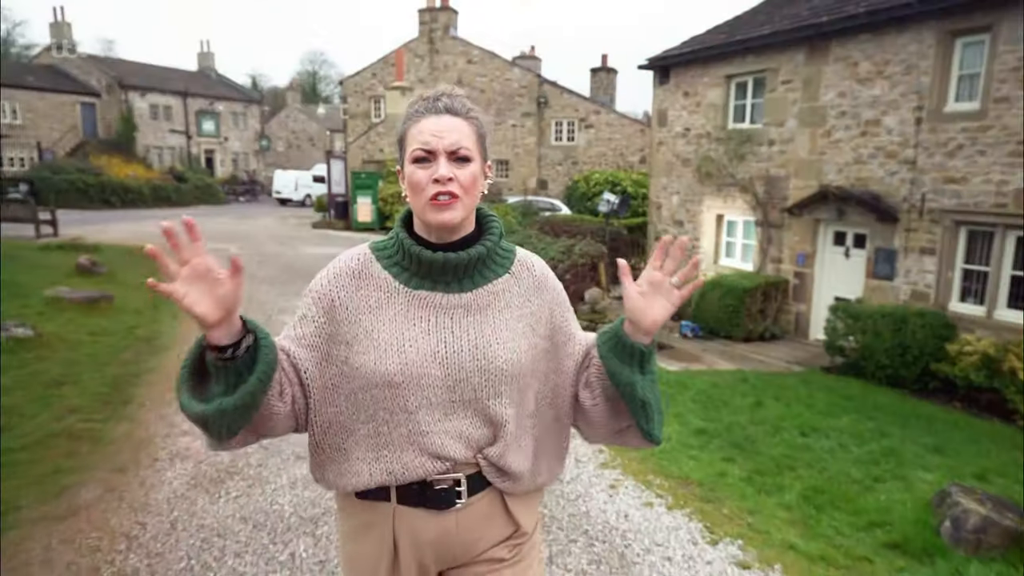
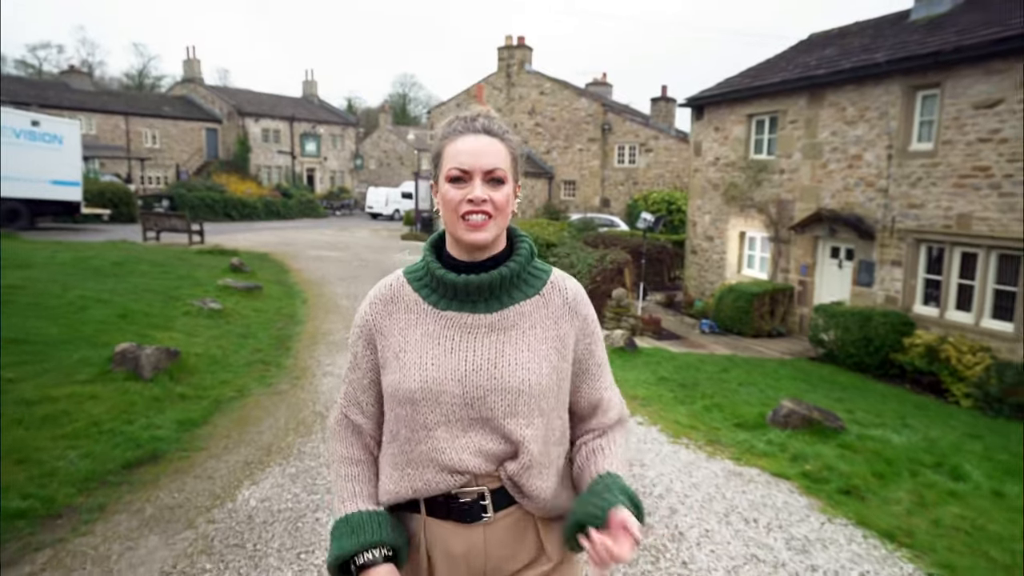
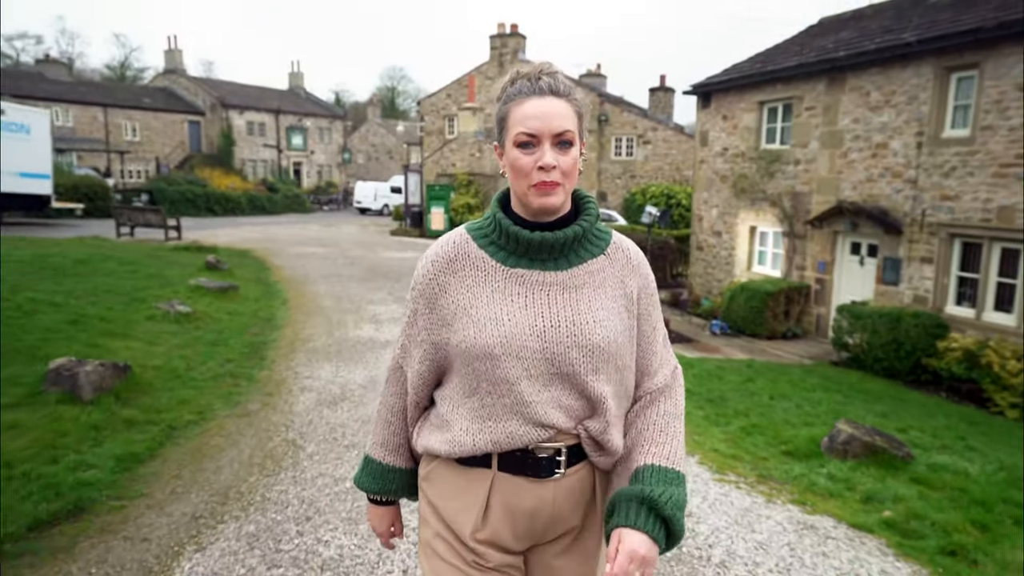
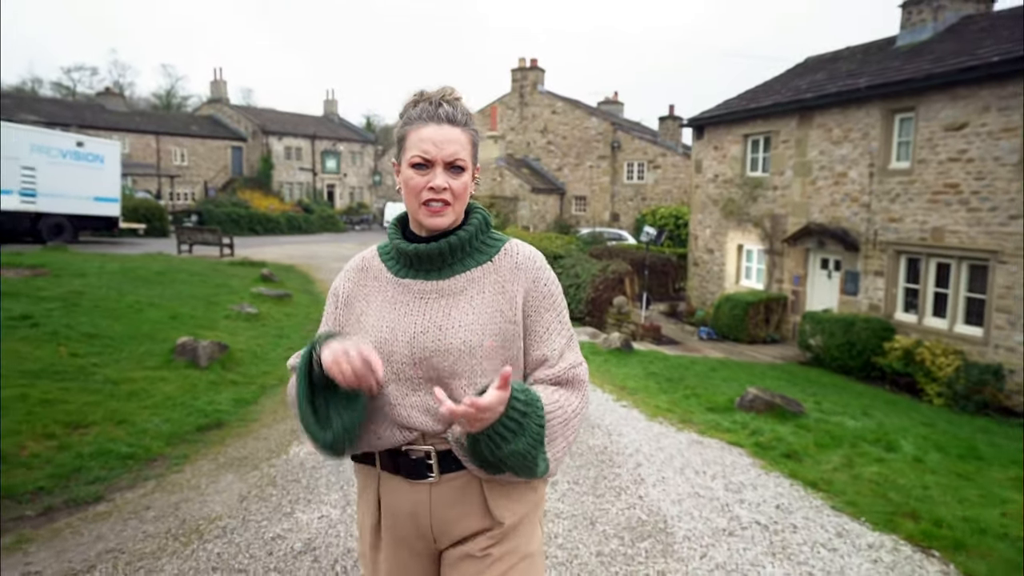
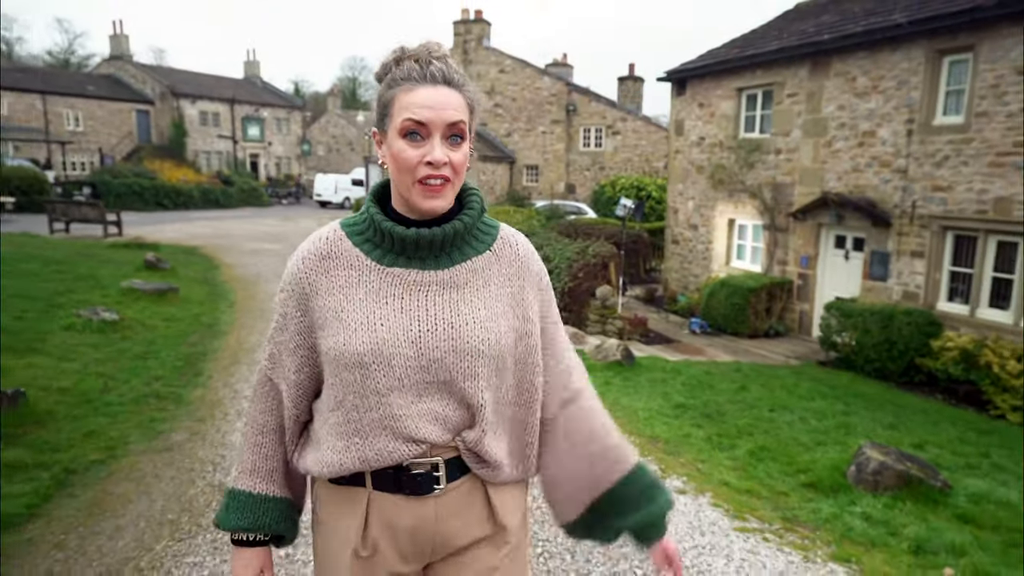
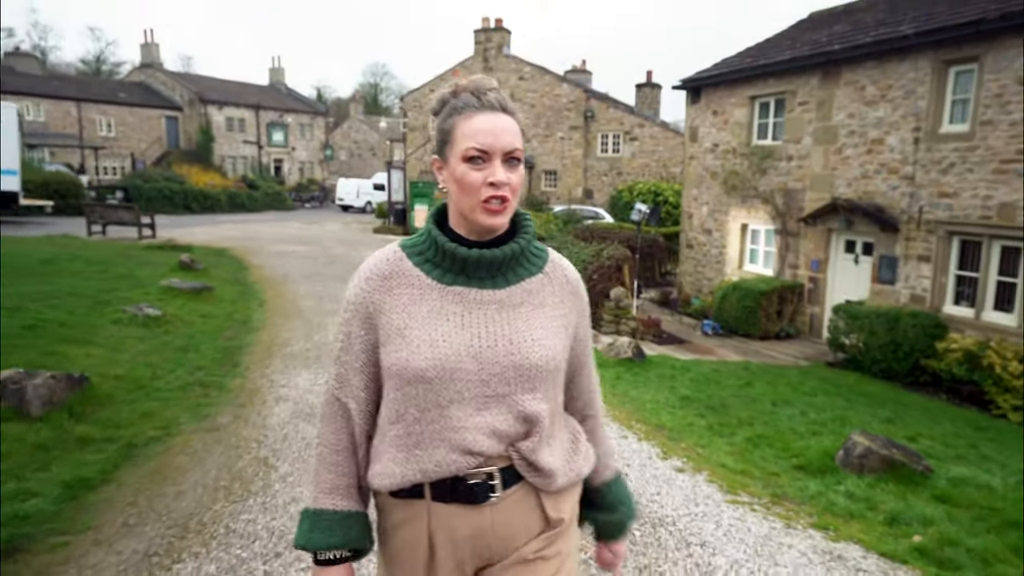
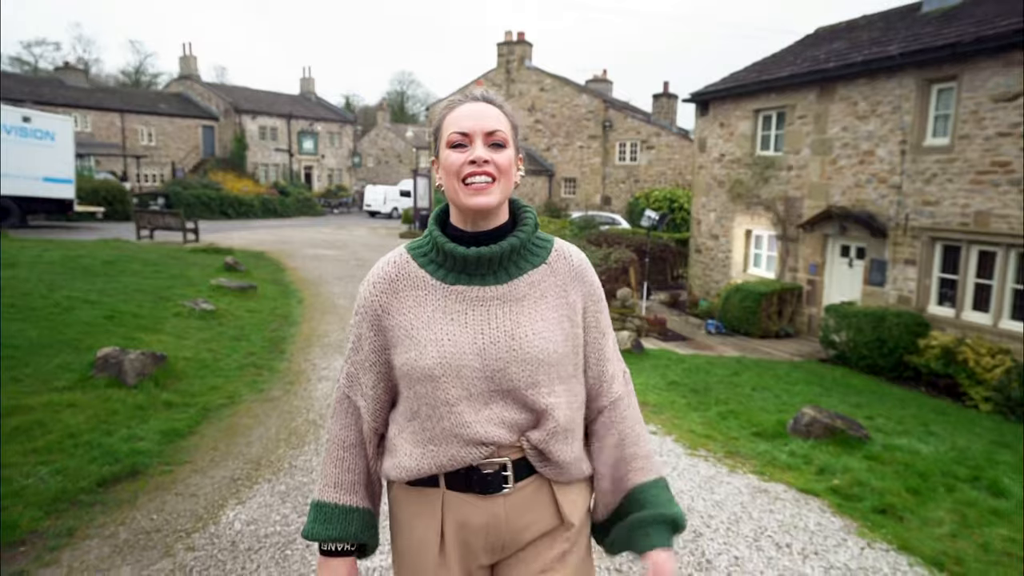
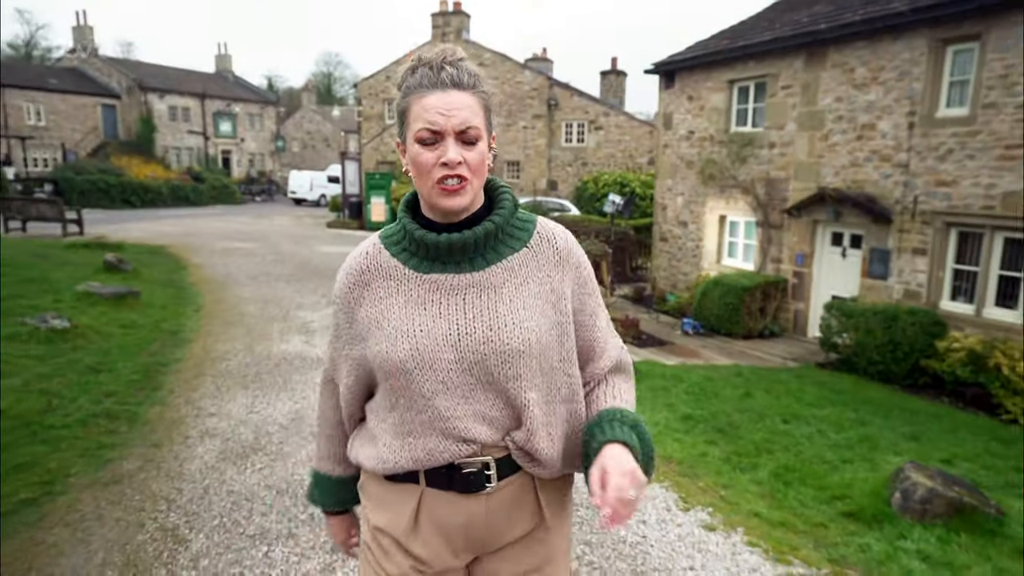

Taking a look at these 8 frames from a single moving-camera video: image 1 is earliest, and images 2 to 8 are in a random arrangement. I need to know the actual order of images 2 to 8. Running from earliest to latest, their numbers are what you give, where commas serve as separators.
8, 5, 6, 3, 7, 2, 4
